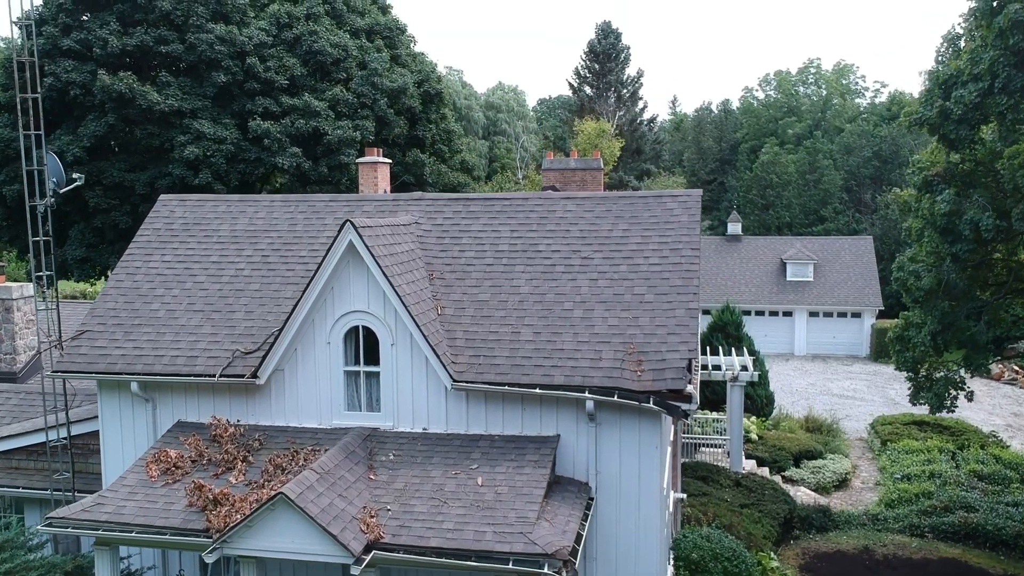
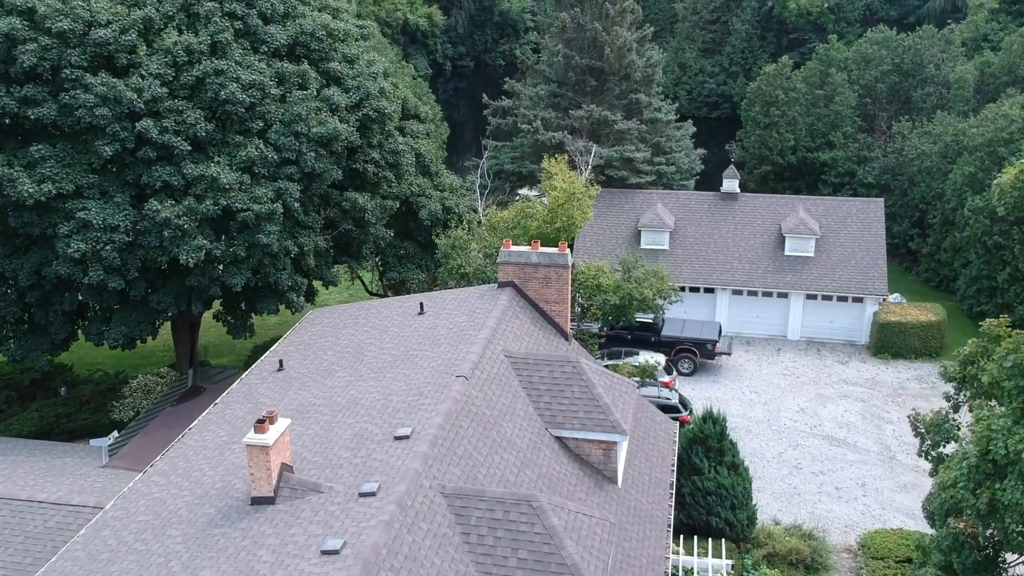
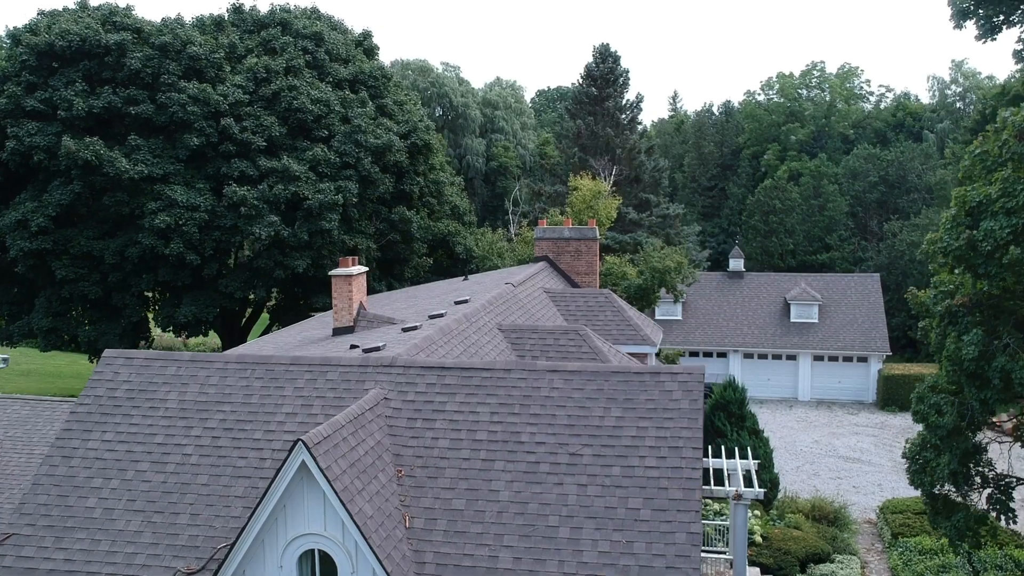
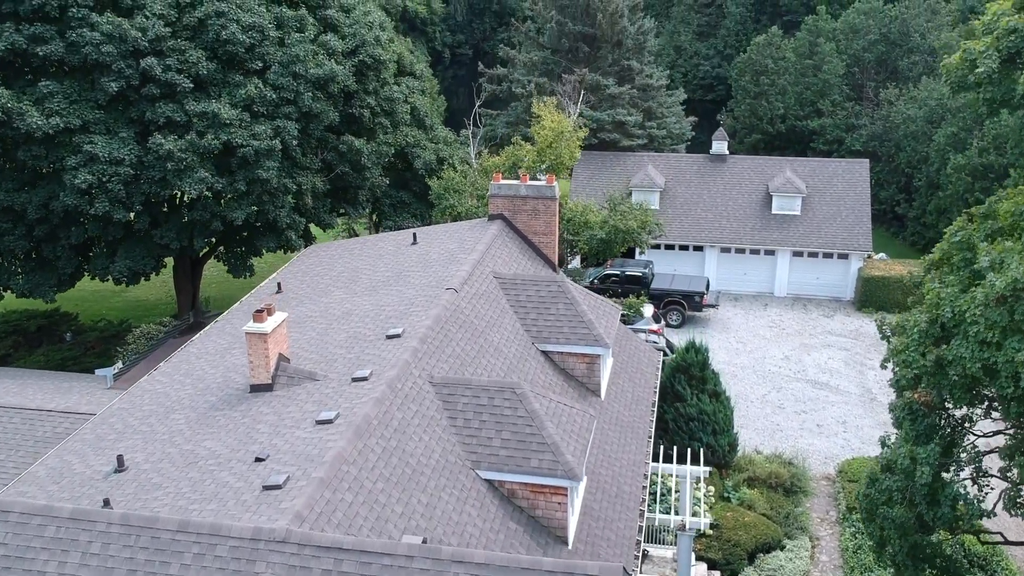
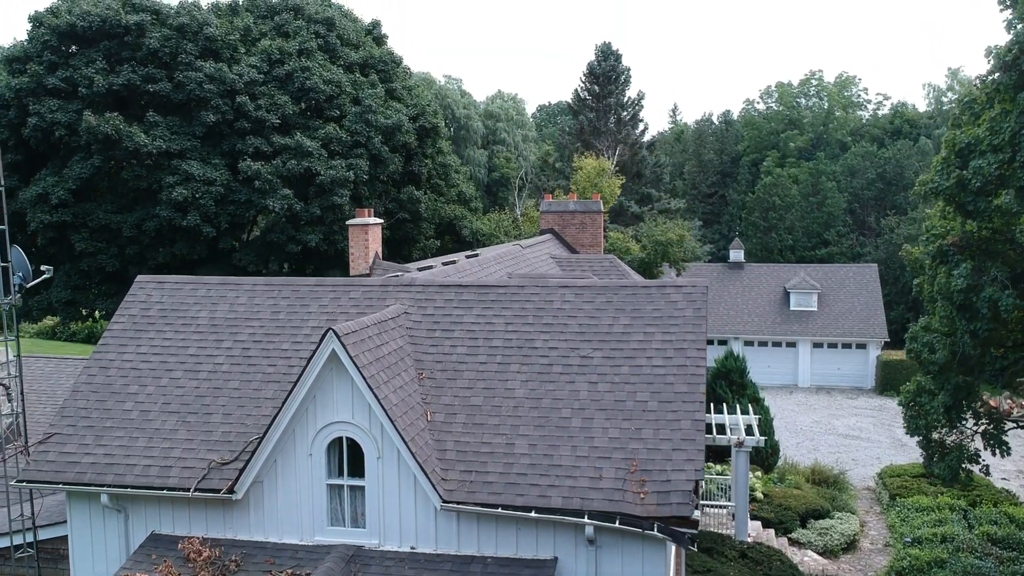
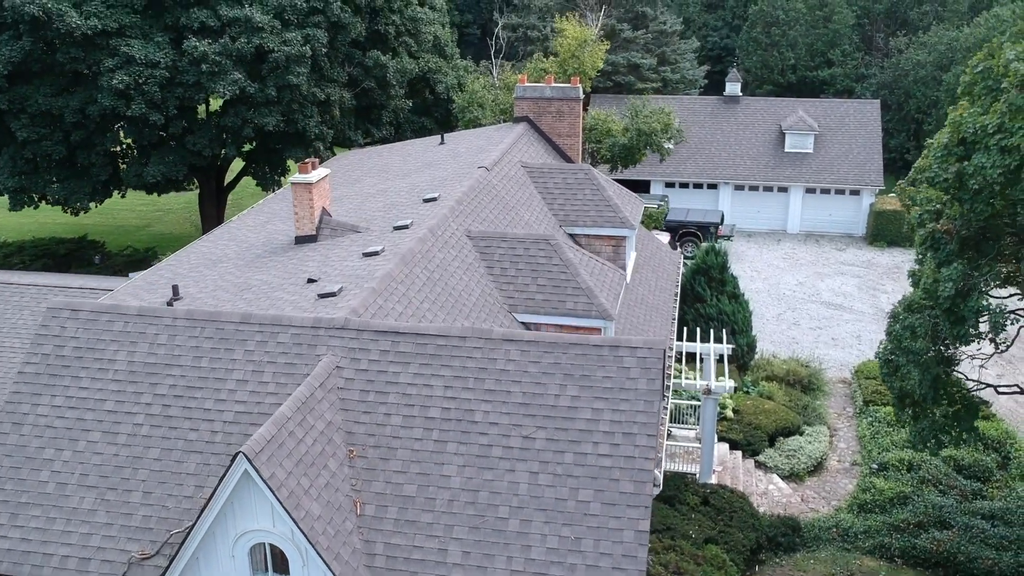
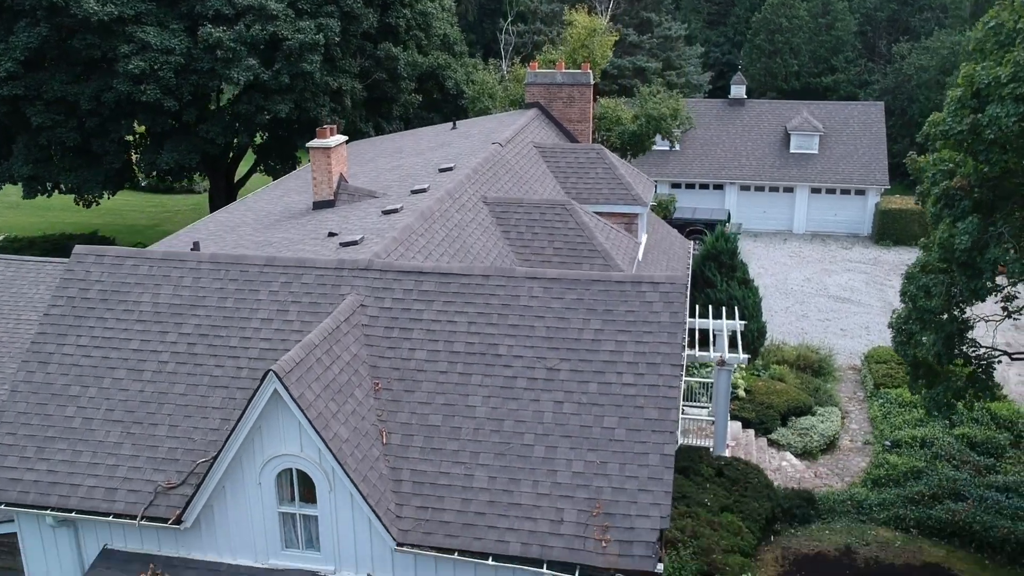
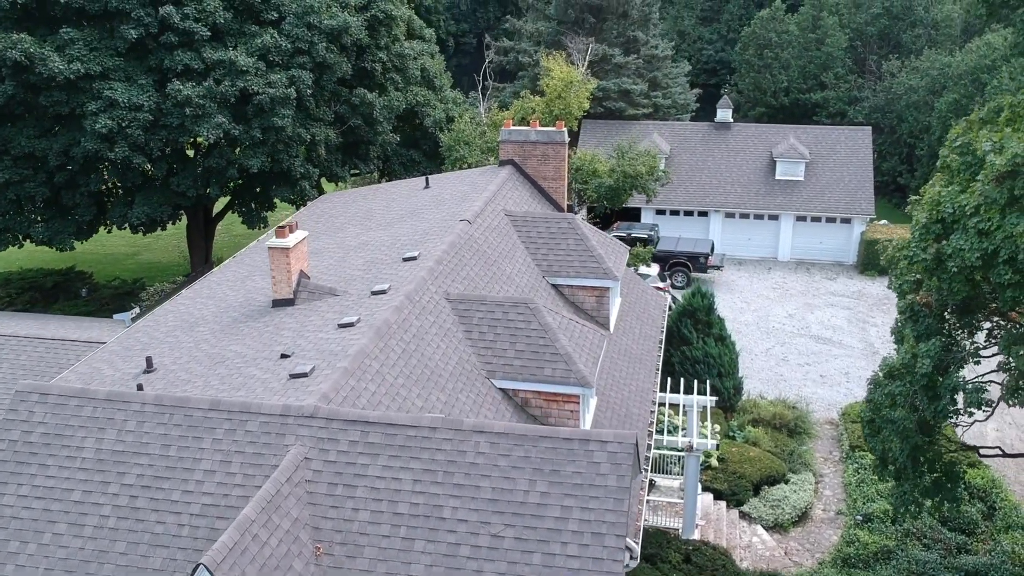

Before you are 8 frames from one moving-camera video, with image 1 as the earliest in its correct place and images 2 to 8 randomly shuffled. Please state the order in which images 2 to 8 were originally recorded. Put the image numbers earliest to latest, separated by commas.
5, 3, 7, 6, 8, 4, 2
